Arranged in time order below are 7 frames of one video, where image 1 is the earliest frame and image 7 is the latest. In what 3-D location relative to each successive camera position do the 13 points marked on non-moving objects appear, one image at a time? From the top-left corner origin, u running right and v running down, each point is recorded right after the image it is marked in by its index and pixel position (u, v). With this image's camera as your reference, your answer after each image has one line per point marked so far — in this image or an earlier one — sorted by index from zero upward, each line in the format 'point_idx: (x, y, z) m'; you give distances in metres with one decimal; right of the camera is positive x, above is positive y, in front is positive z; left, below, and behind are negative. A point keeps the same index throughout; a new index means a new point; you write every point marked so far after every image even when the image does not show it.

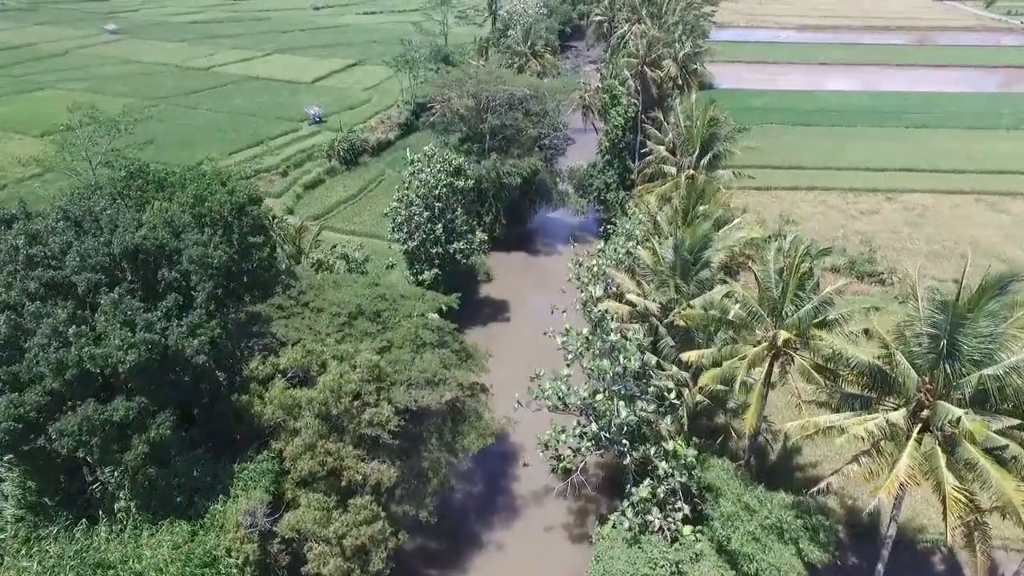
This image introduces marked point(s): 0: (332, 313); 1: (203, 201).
0: (-5.3, -0.8, +18.2) m
1: (-8.7, +2.4, +17.0) m
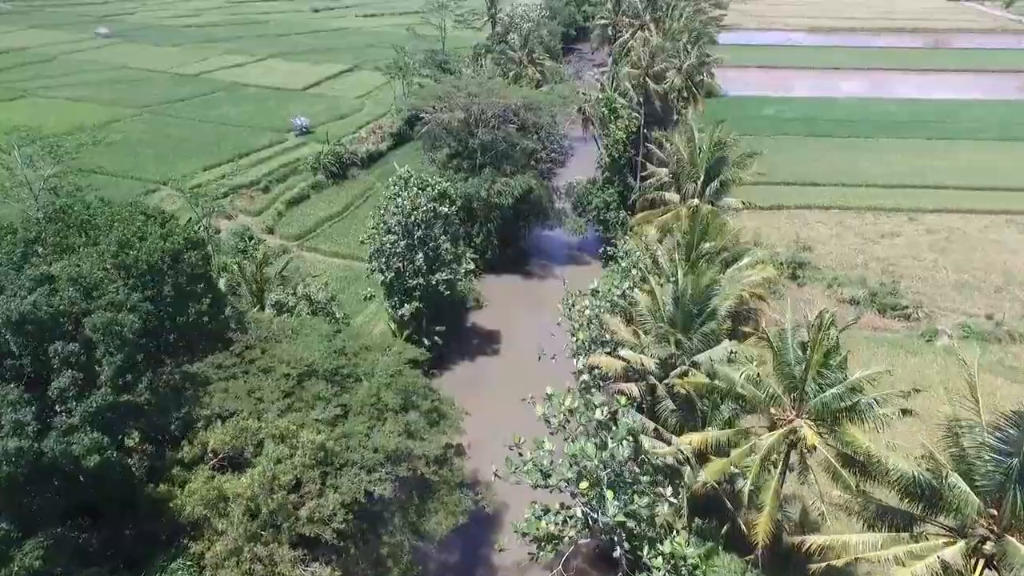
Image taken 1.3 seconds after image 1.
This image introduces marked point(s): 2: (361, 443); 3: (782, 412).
0: (-6.0, -2.3, +15.8) m
1: (-9.3, +1.0, +14.7) m
2: (-3.7, -3.8, +14.7) m
3: (+6.0, -2.8, +13.4) m
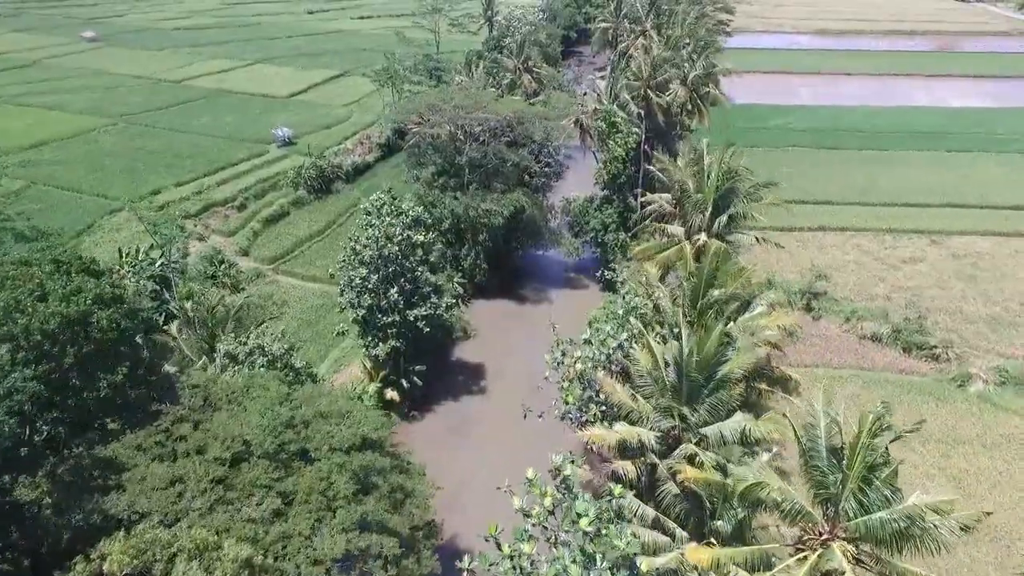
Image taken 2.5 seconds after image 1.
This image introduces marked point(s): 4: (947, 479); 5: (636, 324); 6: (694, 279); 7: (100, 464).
0: (-6.6, -3.7, +13.4) m
1: (-9.9, -0.5, +12.3) m
2: (-4.3, -5.3, +12.3) m
3: (+5.4, -4.3, +10.9) m
4: (+13.8, -6.1, +19.2) m
5: (+3.6, -1.1, +17.7) m
6: (+5.4, +0.3, +17.8) m
7: (-8.6, -3.7, +12.6) m
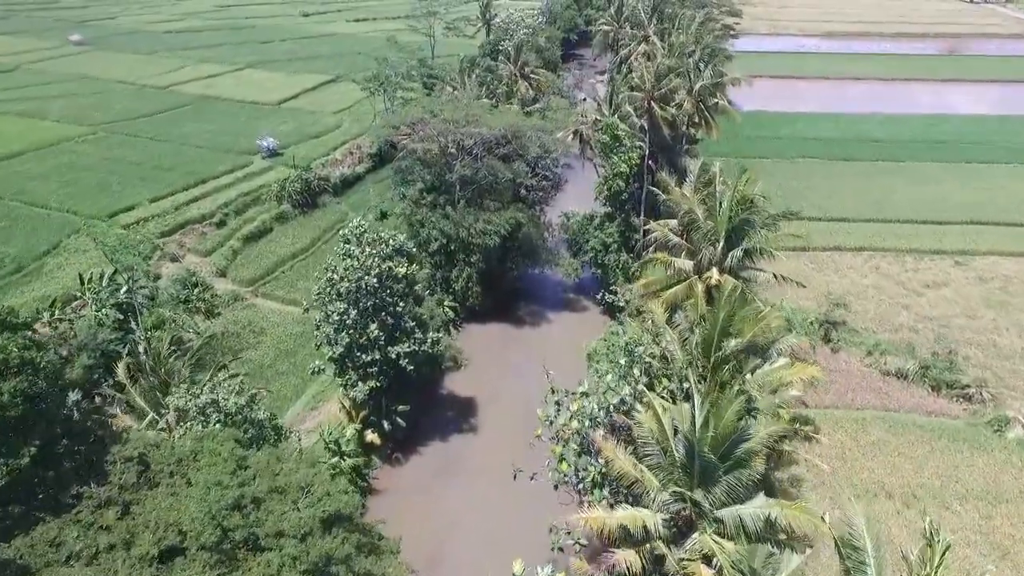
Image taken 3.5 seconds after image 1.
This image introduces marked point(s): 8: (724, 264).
0: (-6.9, -4.9, +11.3) m
1: (-10.2, -1.7, +10.2) m
2: (-4.6, -6.5, +10.2) m
3: (+5.0, -5.5, +8.8) m
4: (+13.4, -7.3, +17.1) m
5: (+3.3, -2.3, +15.6) m
6: (+5.0, -0.9, +15.8) m
7: (-9.0, -4.9, +10.6) m
8: (+6.2, +0.7, +17.8) m
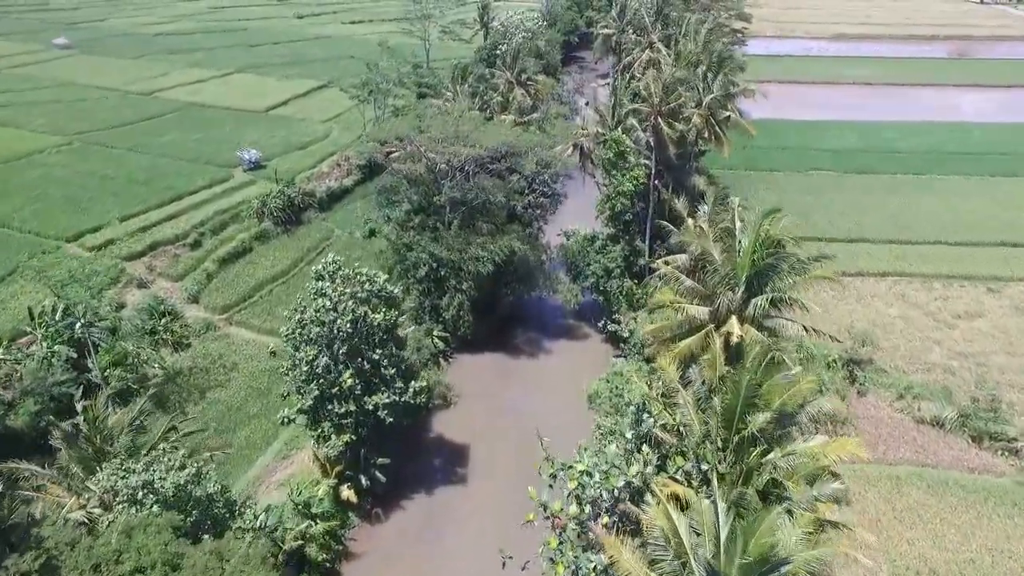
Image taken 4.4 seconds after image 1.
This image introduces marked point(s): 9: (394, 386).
0: (-7.2, -6.3, +9.0) m
1: (-10.5, -3.0, +7.9) m
2: (-4.9, -7.8, +7.9) m
3: (+4.7, -6.8, +6.4) m
4: (+13.2, -8.6, +14.7) m
5: (+3.0, -3.6, +13.3) m
6: (+4.8, -2.3, +13.4) m
7: (-9.2, -6.2, +8.3) m
8: (+5.9, -0.6, +15.5) m
9: (-3.8, -3.1, +19.8) m
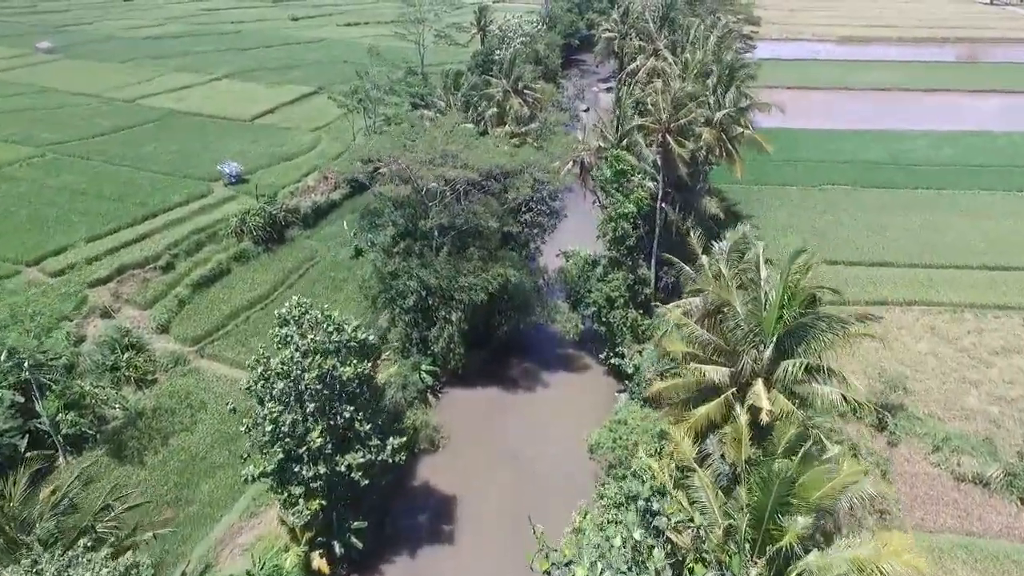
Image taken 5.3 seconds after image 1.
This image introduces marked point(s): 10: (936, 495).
0: (-7.5, -7.5, +6.8) m
1: (-10.8, -4.3, +5.7) m
2: (-5.2, -9.1, +5.7) m
3: (+4.5, -8.1, +4.2) m
4: (+12.9, -9.9, +12.5) m
5: (+2.8, -4.9, +11.1) m
6: (+4.5, -3.5, +11.2) m
7: (-9.5, -7.5, +6.1) m
8: (+5.7, -1.9, +13.2) m
9: (-4.1, -4.4, +17.6) m
10: (+12.7, -6.2, +18.1) m
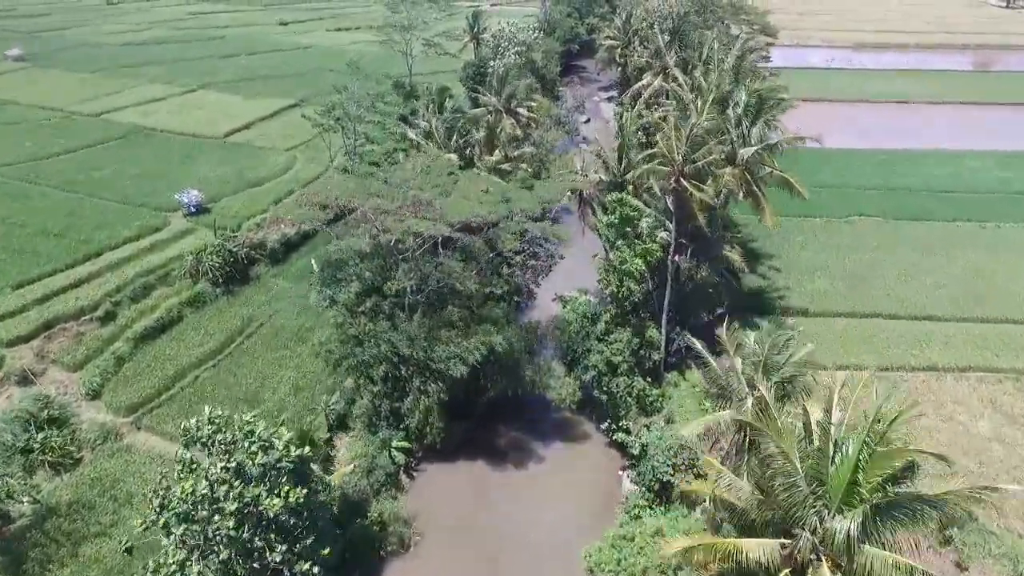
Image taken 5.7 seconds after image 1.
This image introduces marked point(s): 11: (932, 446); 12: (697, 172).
0: (-8.0, -9.8, +3.0) m
1: (-11.3, -6.6, +2.0) m
2: (-5.7, -11.4, +1.9) m
3: (+3.9, -10.4, +0.4) m
4: (+12.4, -12.2, +8.7) m
5: (+2.2, -7.2, +7.3) m
6: (+4.0, -5.9, +7.4) m
7: (-10.1, -9.8, +2.3) m
8: (+5.2, -4.2, +9.4) m
9: (-4.6, -6.7, +13.8) m
10: (+12.2, -8.5, +14.3) m
11: (+13.3, -5.0, +19.1) m
12: (+6.1, +4.0, +19.9) m
